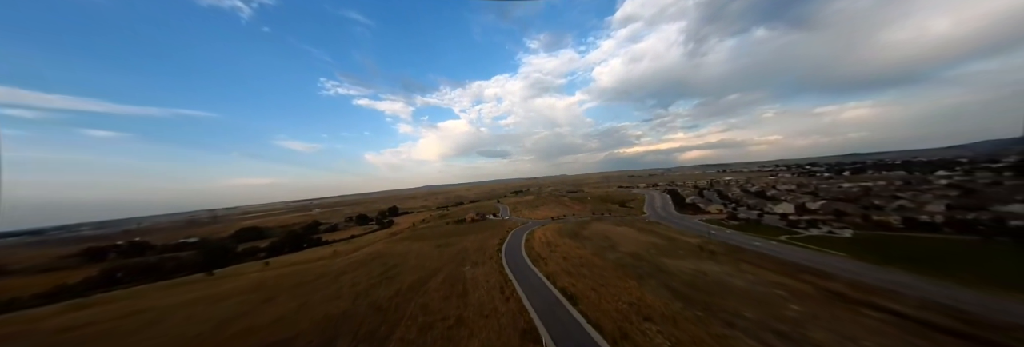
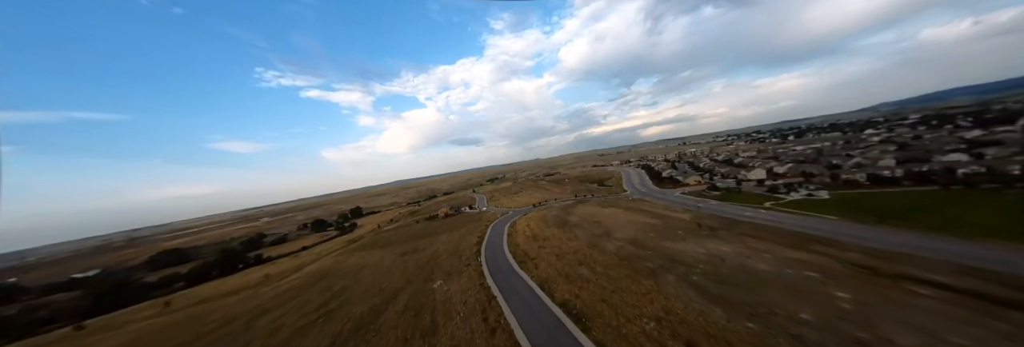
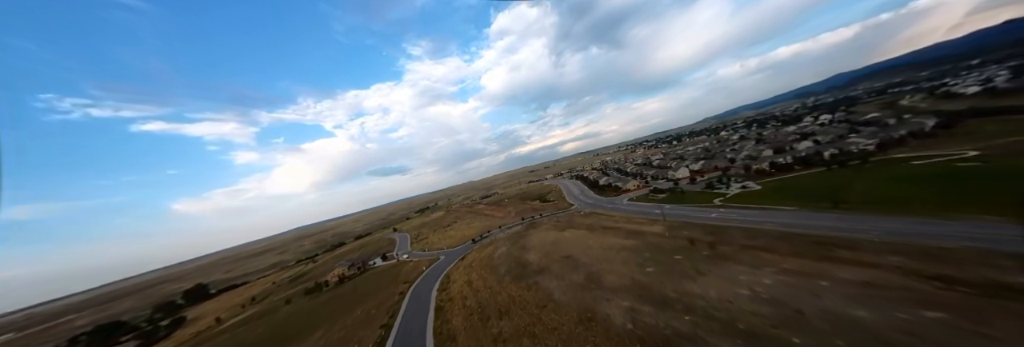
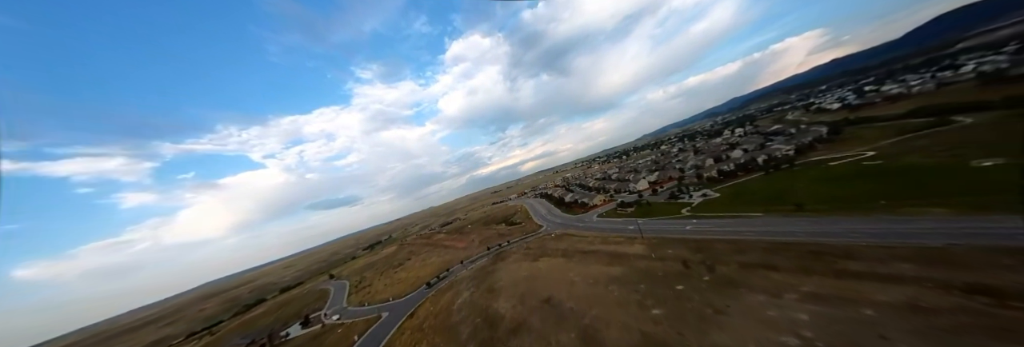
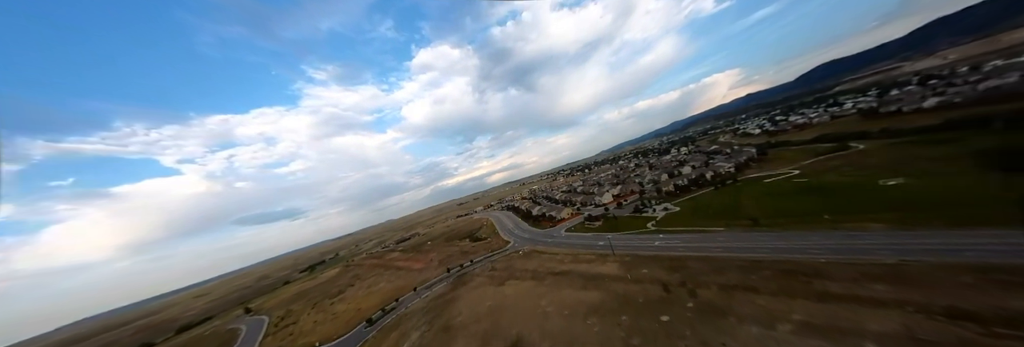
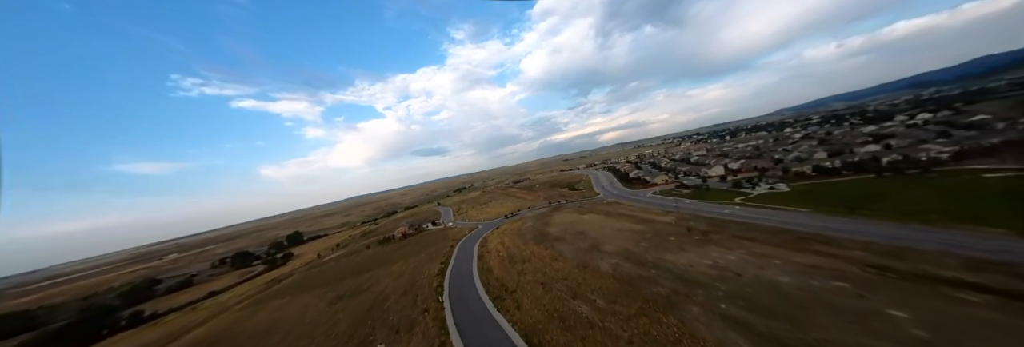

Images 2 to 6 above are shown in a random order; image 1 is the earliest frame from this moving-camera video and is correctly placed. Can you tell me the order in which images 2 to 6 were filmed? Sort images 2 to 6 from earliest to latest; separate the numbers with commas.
2, 6, 3, 4, 5
